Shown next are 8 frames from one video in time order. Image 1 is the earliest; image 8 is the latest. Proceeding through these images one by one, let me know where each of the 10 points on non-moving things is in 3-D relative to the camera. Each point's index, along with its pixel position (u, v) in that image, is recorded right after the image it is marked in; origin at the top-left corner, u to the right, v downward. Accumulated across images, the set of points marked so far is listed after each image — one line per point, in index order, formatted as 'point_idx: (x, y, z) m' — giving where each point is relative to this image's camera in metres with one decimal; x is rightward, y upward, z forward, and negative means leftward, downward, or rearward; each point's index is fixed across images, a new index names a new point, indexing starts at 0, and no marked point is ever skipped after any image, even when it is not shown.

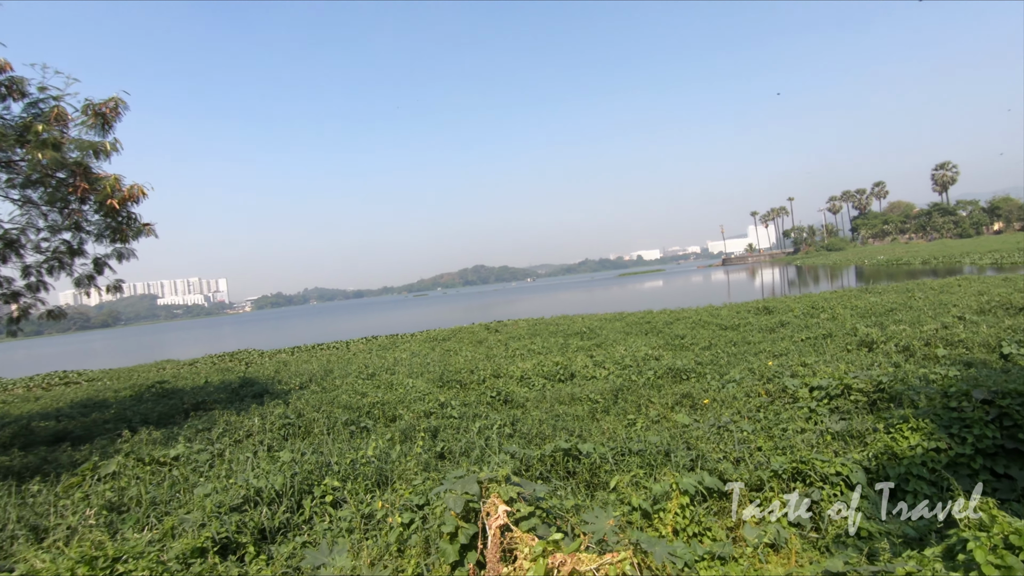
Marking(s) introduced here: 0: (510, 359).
0: (0.0, -1.3, +8.8) m
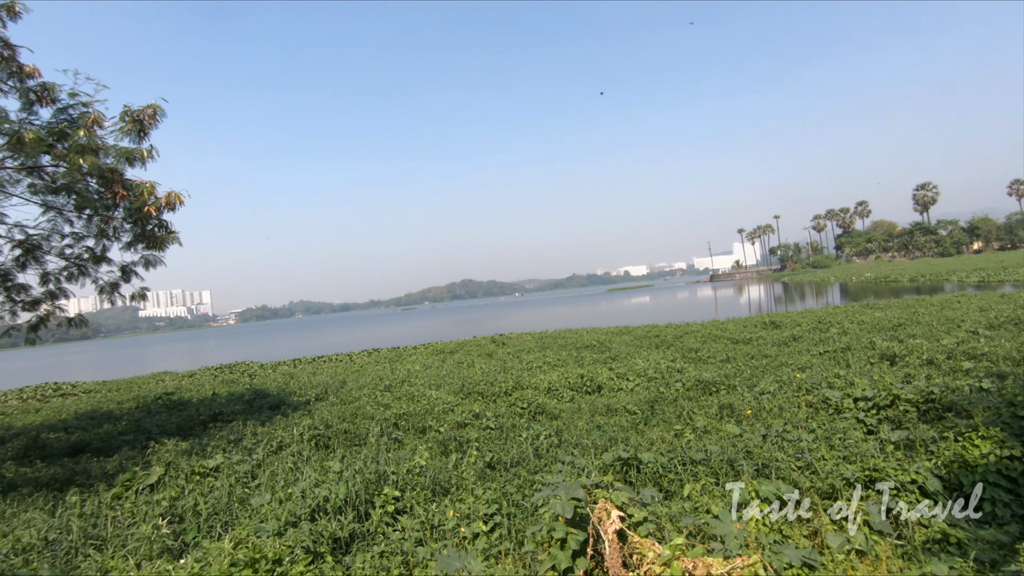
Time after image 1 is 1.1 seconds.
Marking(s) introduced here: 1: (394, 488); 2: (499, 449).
0: (+0.3, -1.5, +8.8) m
1: (-0.9, -1.5, +3.6) m
2: (-0.1, -1.4, +4.4) m
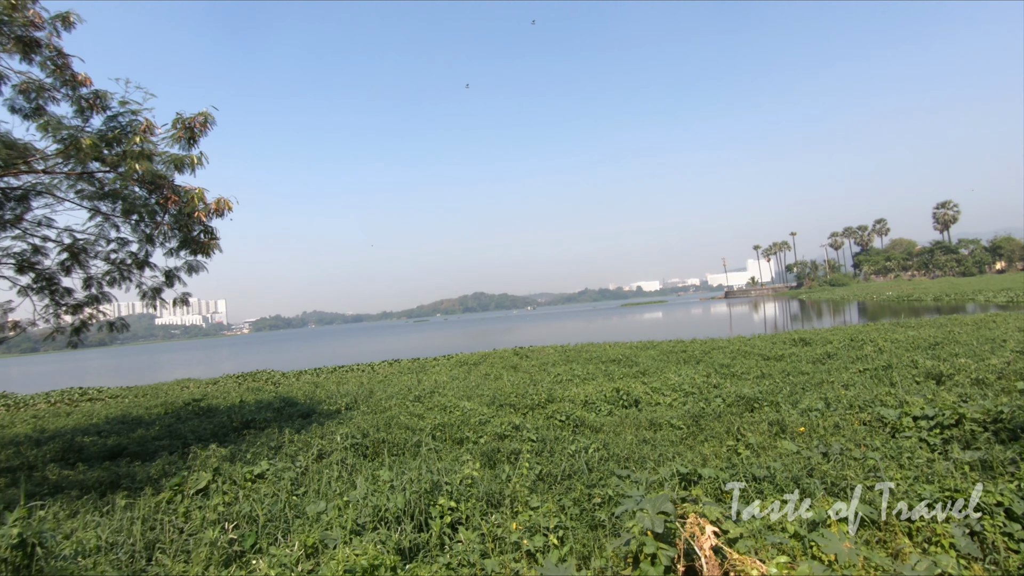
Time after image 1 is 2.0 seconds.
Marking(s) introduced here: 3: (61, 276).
0: (+0.8, -1.7, +8.7) m
1: (-0.5, -1.5, +3.6) m
2: (+0.3, -1.5, +4.4) m
3: (-5.9, +0.2, +6.4) m
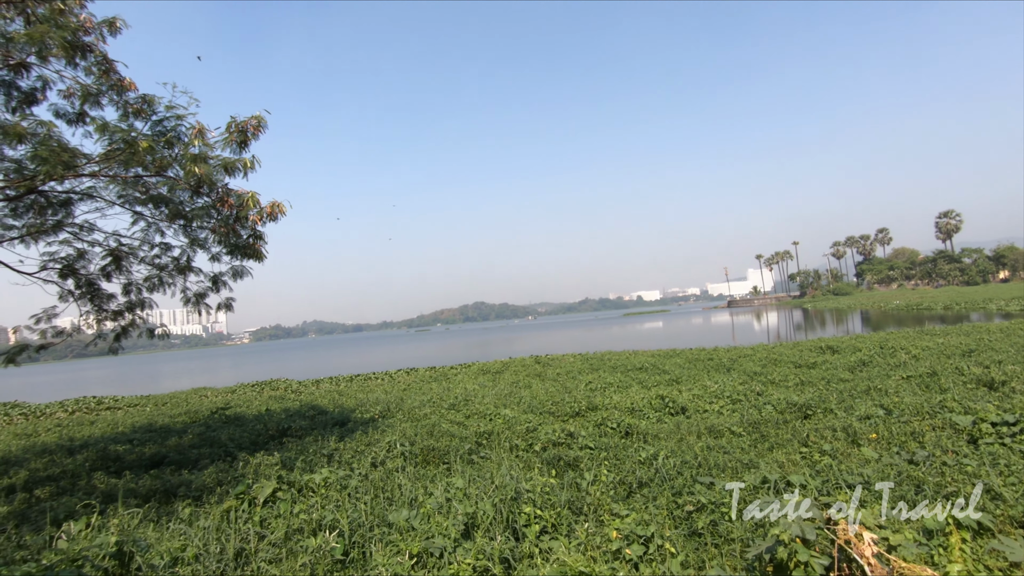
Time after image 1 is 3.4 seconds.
0: (+1.4, -1.8, +8.6) m
1: (+0.1, -1.5, +3.5) m
2: (+0.9, -1.6, +4.3) m
3: (-5.3, +0.1, +6.3) m
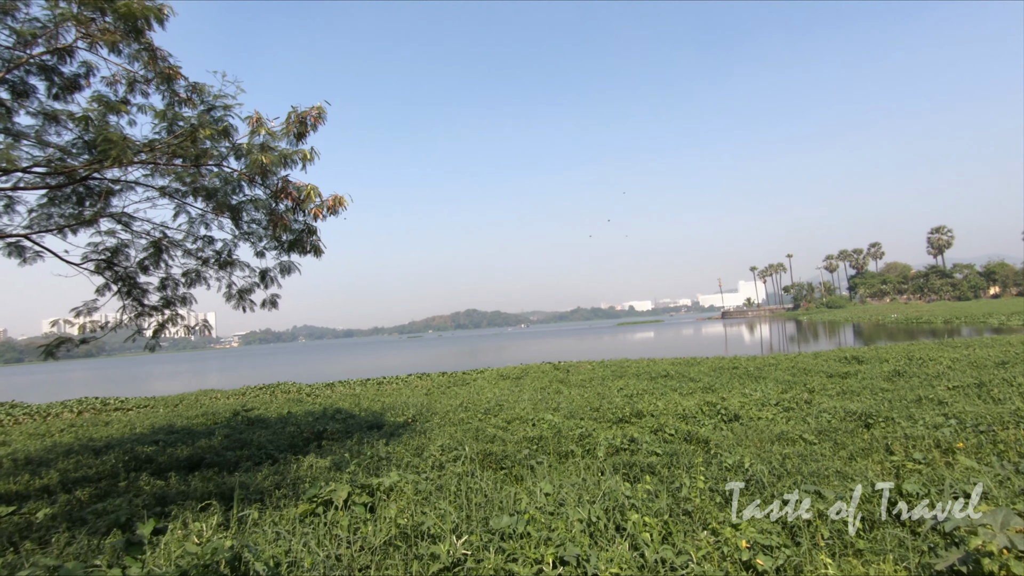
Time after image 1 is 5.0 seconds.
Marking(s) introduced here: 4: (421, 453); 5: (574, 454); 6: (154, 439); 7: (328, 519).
0: (+2.0, -1.9, +8.4) m
1: (+0.8, -1.5, +3.3) m
2: (+1.6, -1.6, +4.1) m
3: (-4.6, +0.2, +6.1) m
4: (-1.0, -1.8, +5.3) m
5: (+0.7, -1.8, +5.3) m
6: (-5.7, -2.4, +7.8) m
7: (-1.3, -1.6, +3.4) m
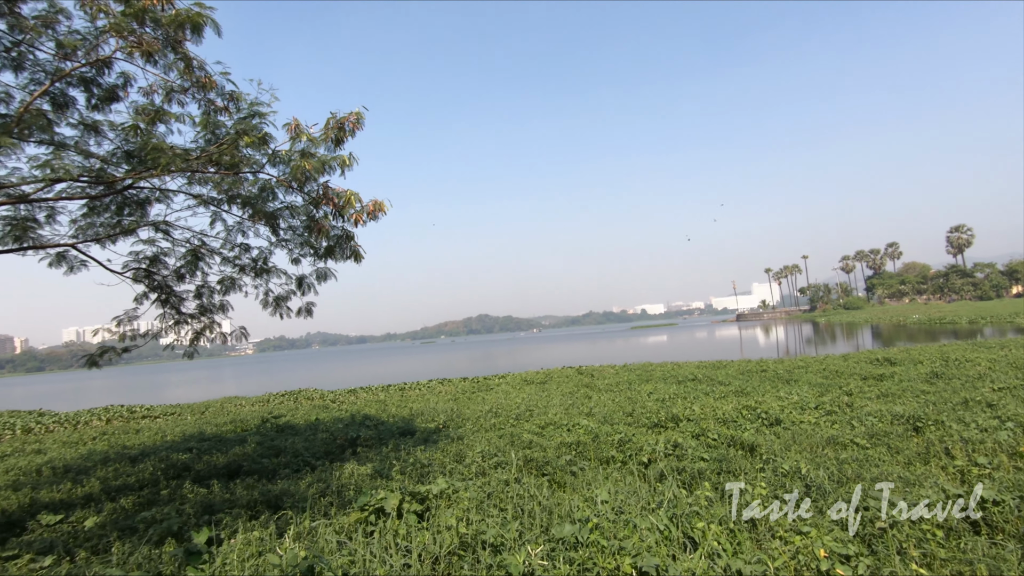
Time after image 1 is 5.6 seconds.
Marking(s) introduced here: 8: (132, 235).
0: (+2.5, -1.9, +8.3) m
1: (+1.2, -1.5, +3.2) m
2: (+2.0, -1.6, +4.0) m
3: (-4.1, +0.1, +6.1) m
4: (-0.5, -1.8, +5.3) m
5: (+1.1, -1.8, +5.2) m
6: (-5.2, -2.5, +7.9) m
7: (-0.9, -1.6, +3.4) m
8: (-4.6, +0.6, +5.9) m
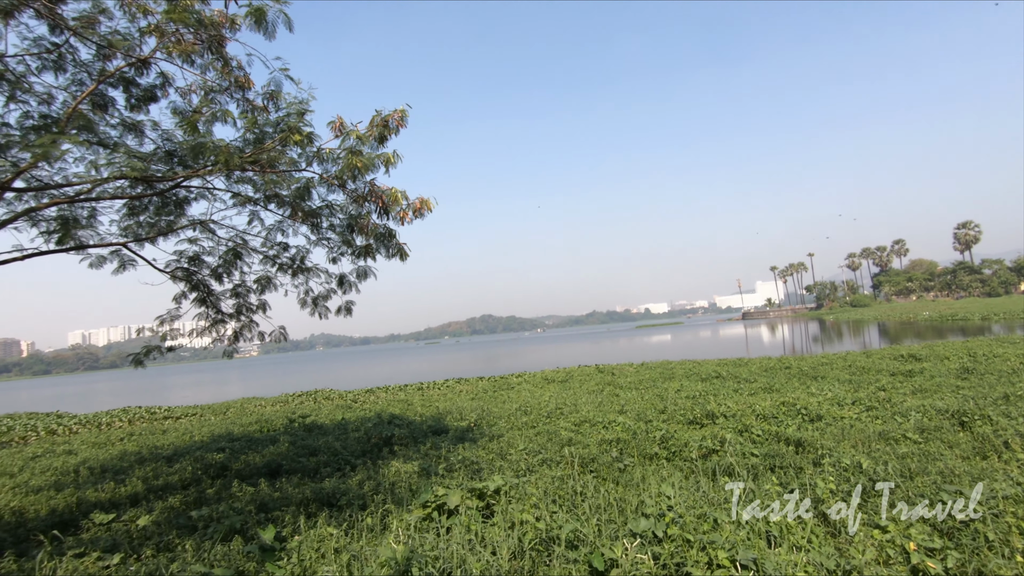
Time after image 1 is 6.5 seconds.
0: (+3.0, -1.9, +8.3) m
1: (+1.7, -1.5, +3.2) m
2: (+2.5, -1.5, +4.0) m
3: (-3.7, +0.1, +6.1) m
4: (-0.1, -1.8, +5.3) m
5: (+1.6, -1.8, +5.2) m
6: (-4.7, -2.5, +7.9) m
7: (-0.4, -1.6, +3.3) m
8: (-4.1, +0.6, +5.9) m
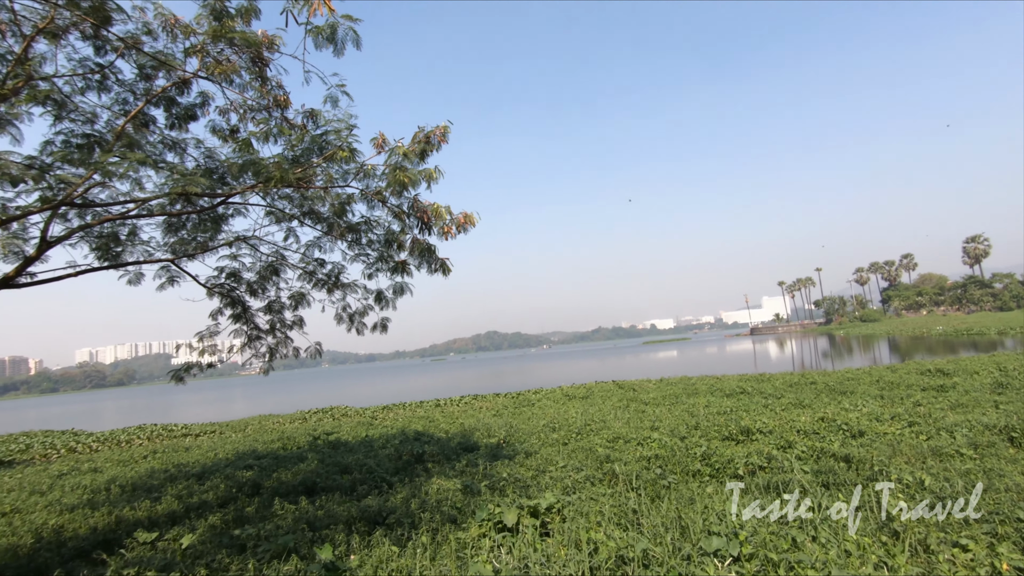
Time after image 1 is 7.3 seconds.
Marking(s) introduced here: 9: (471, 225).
0: (+3.5, -2.1, +8.1) m
1: (+2.1, -1.6, +3.1) m
2: (+2.9, -1.6, +3.9) m
3: (-3.2, -0.1, +6.1) m
4: (+0.4, -2.0, +5.2) m
5: (+2.1, -1.9, +5.1) m
6: (-4.2, -2.8, +7.8) m
7: (0.0, -1.7, +3.3) m
8: (-3.6, +0.4, +5.9) m
9: (-0.4, +0.6, +5.0) m
